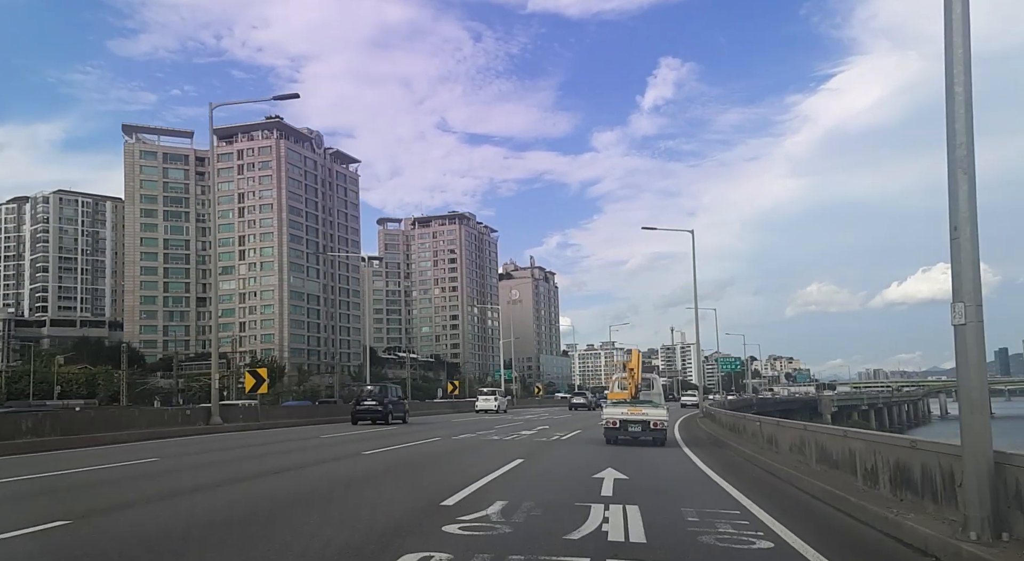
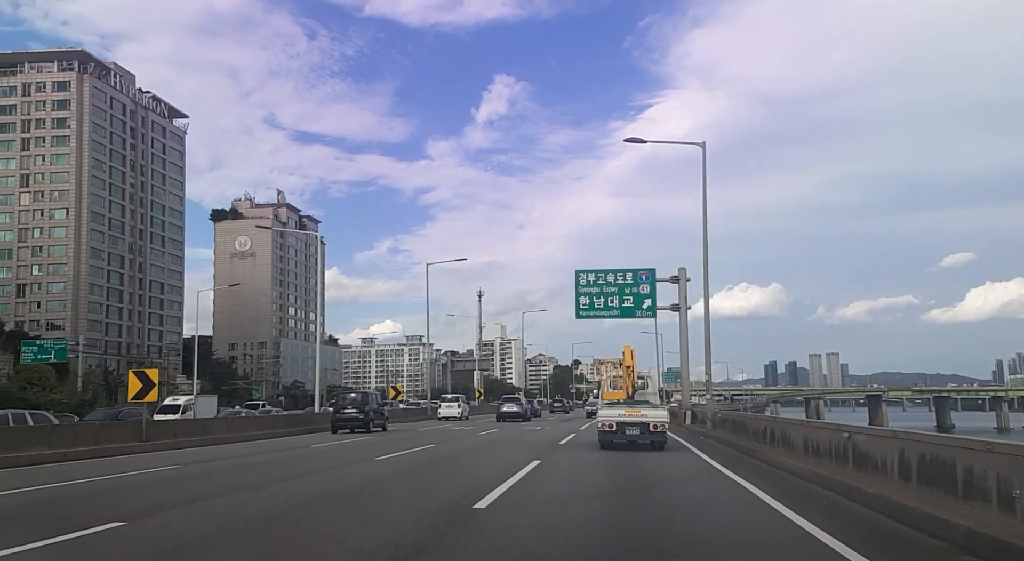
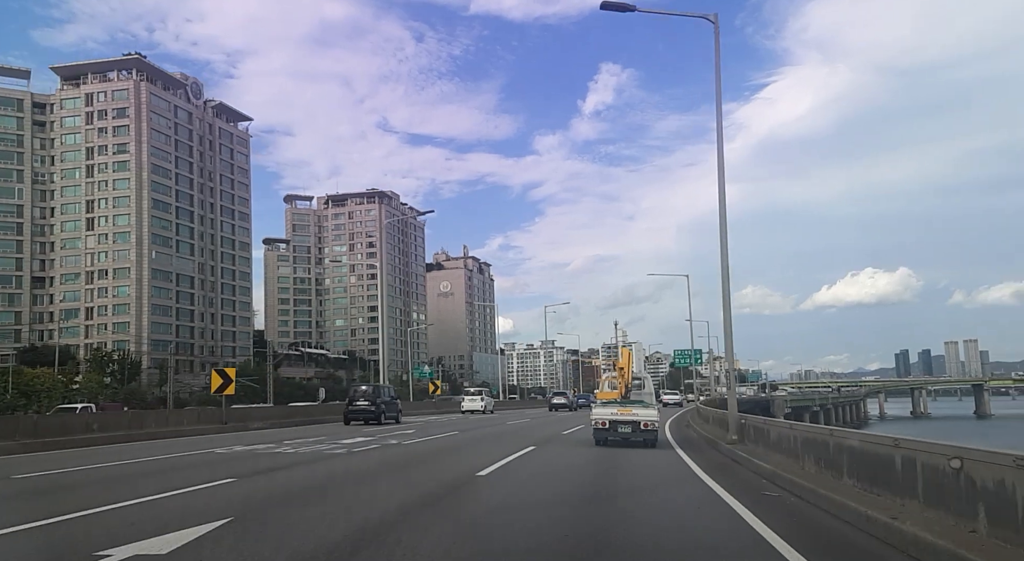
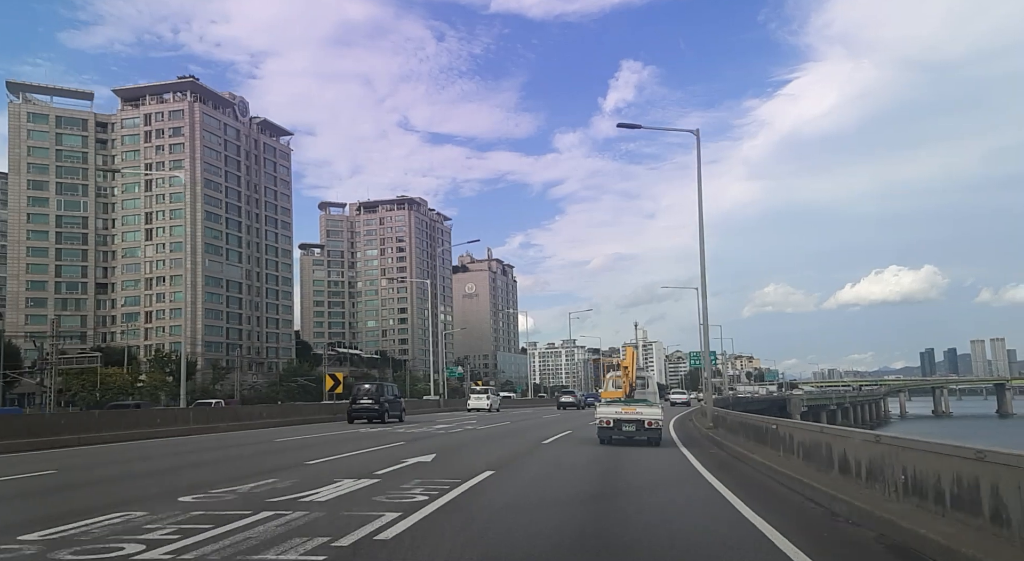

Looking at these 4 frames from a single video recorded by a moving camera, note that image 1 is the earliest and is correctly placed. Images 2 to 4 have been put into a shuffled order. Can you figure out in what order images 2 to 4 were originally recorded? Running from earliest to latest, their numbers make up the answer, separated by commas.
4, 3, 2
